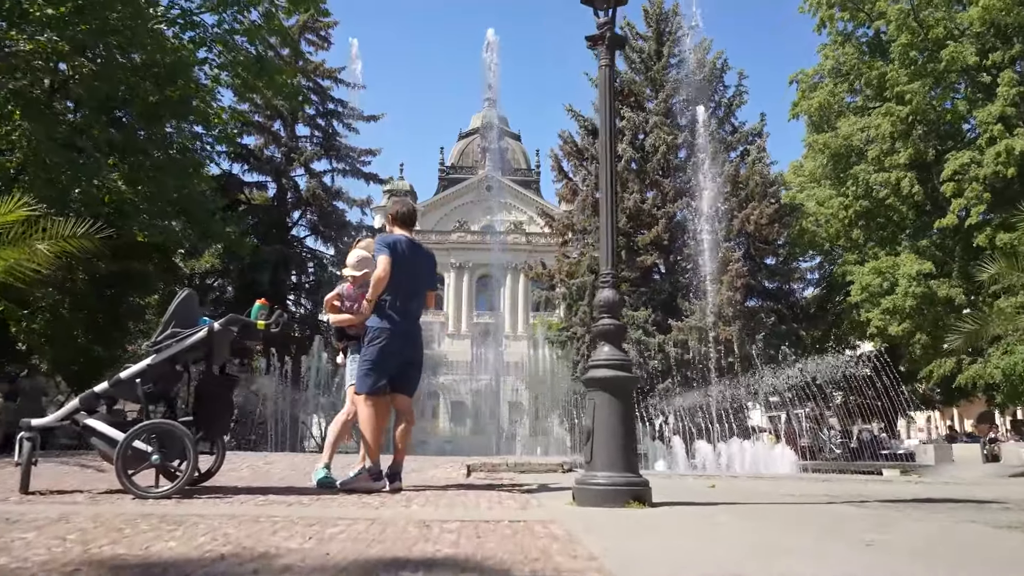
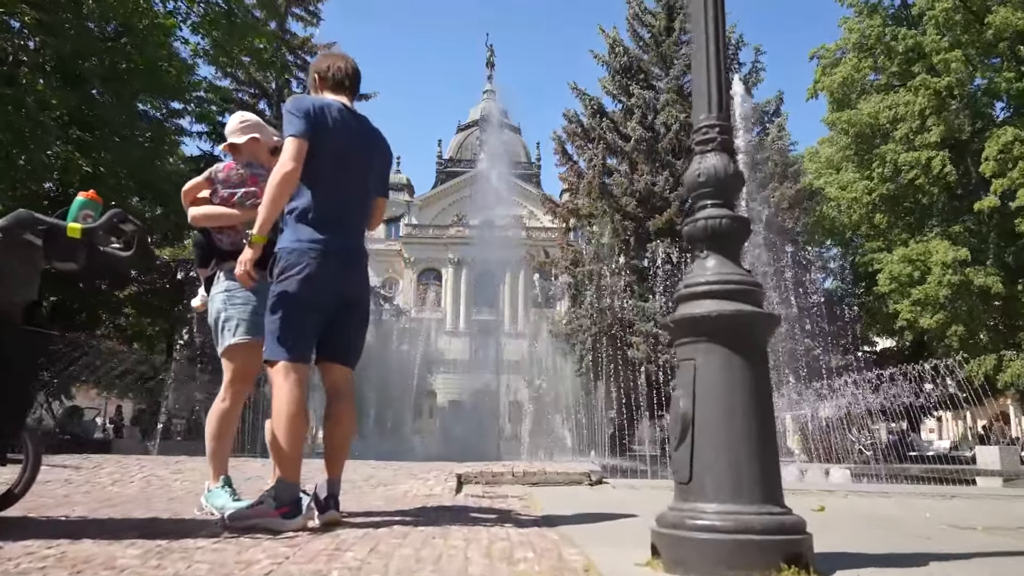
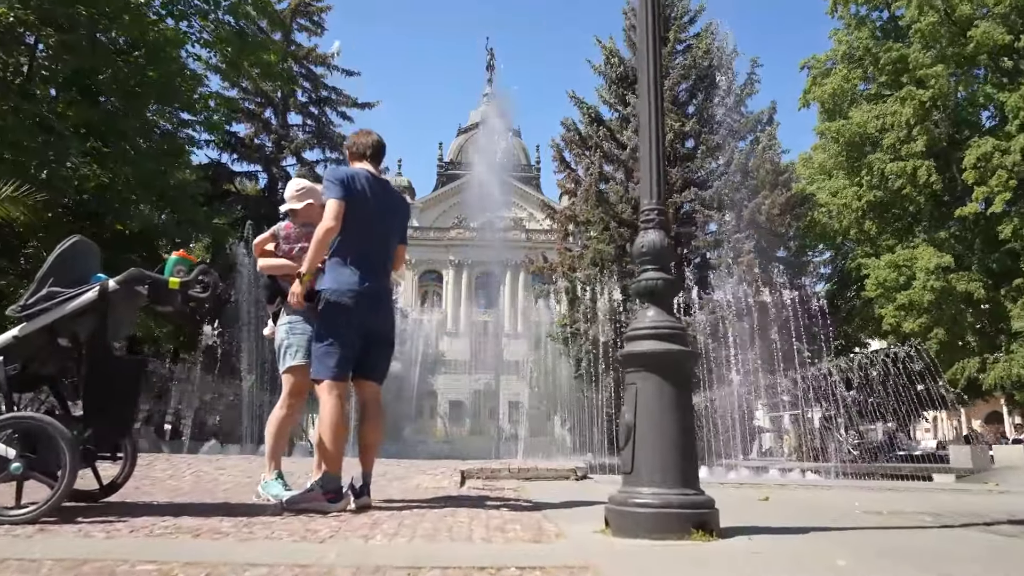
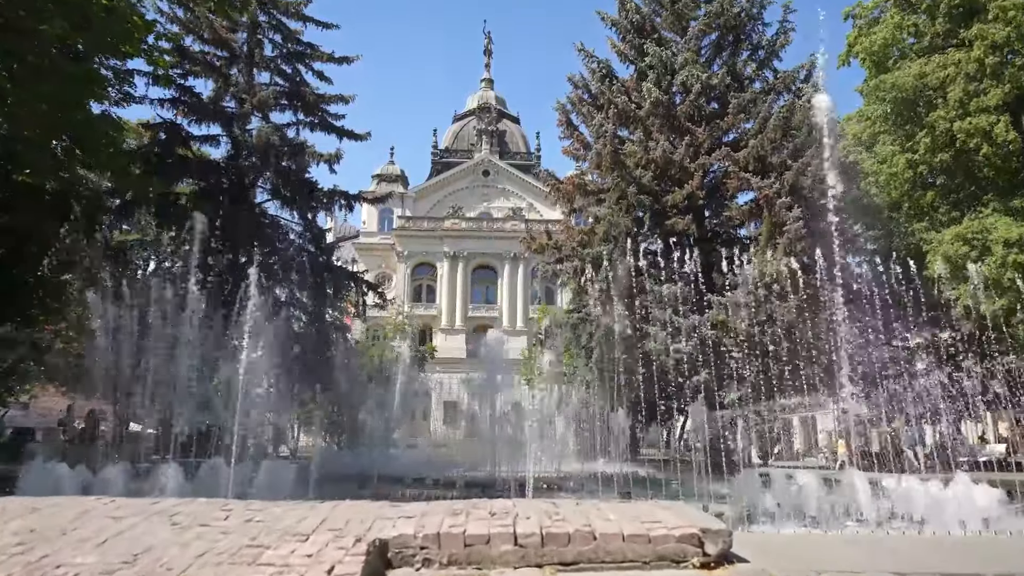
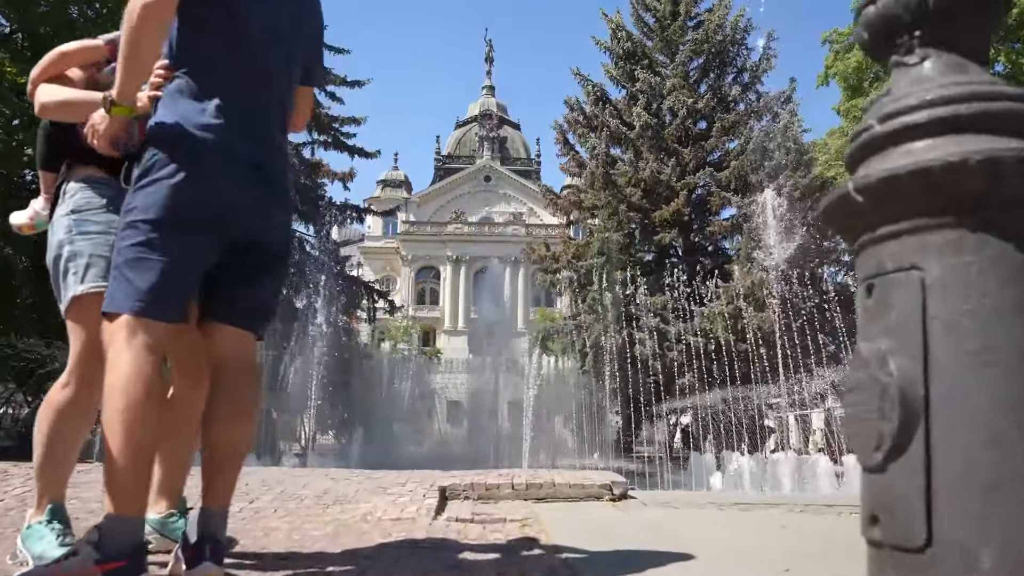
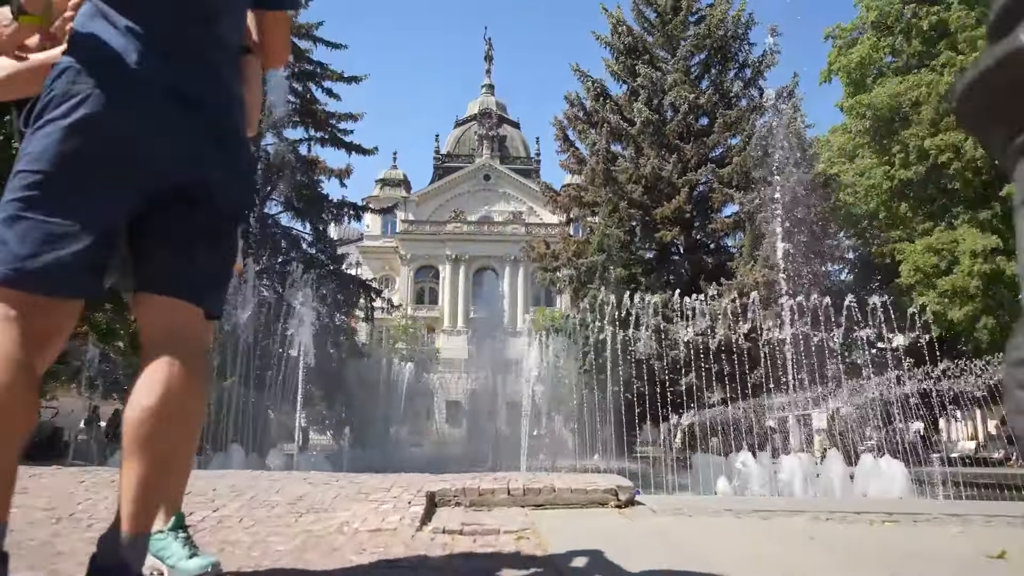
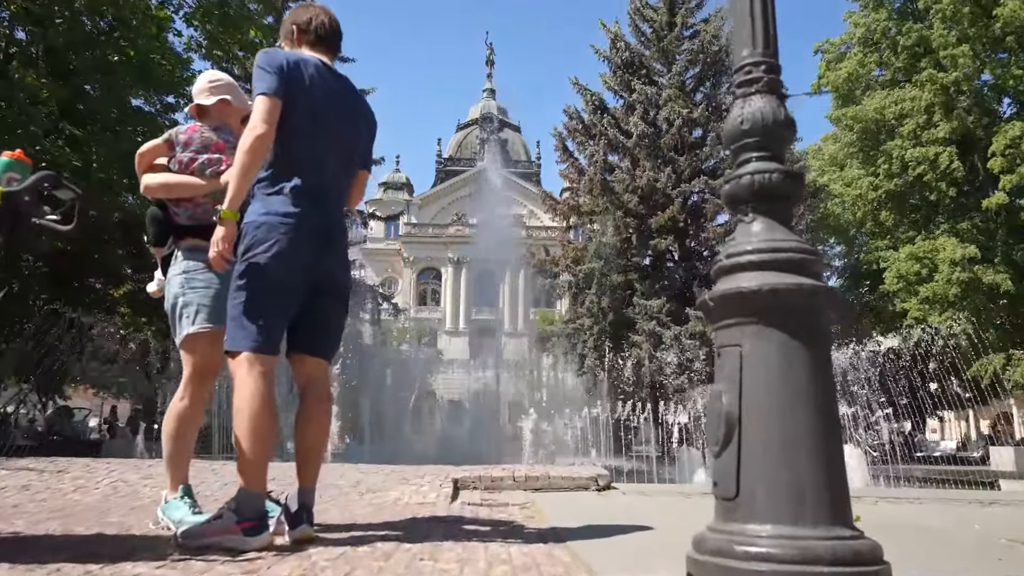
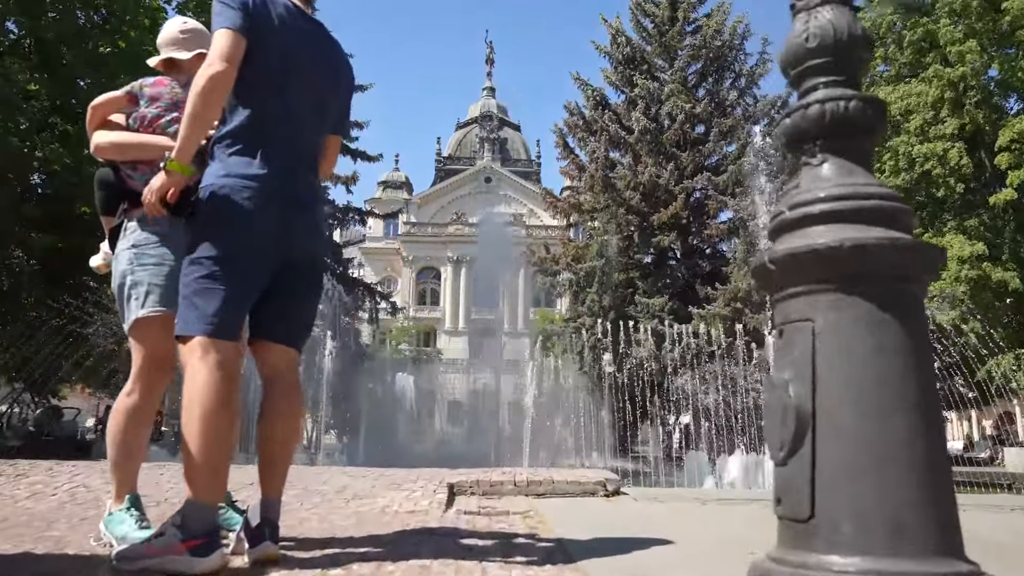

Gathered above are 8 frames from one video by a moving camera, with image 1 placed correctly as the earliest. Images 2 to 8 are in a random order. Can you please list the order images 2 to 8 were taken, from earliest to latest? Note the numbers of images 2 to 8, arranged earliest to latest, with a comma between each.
3, 2, 7, 8, 5, 6, 4
